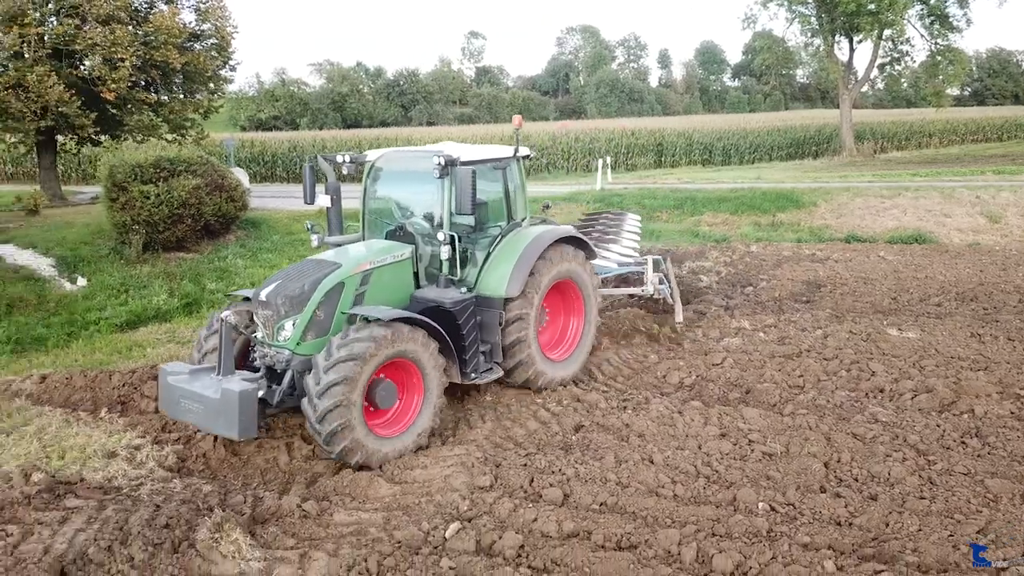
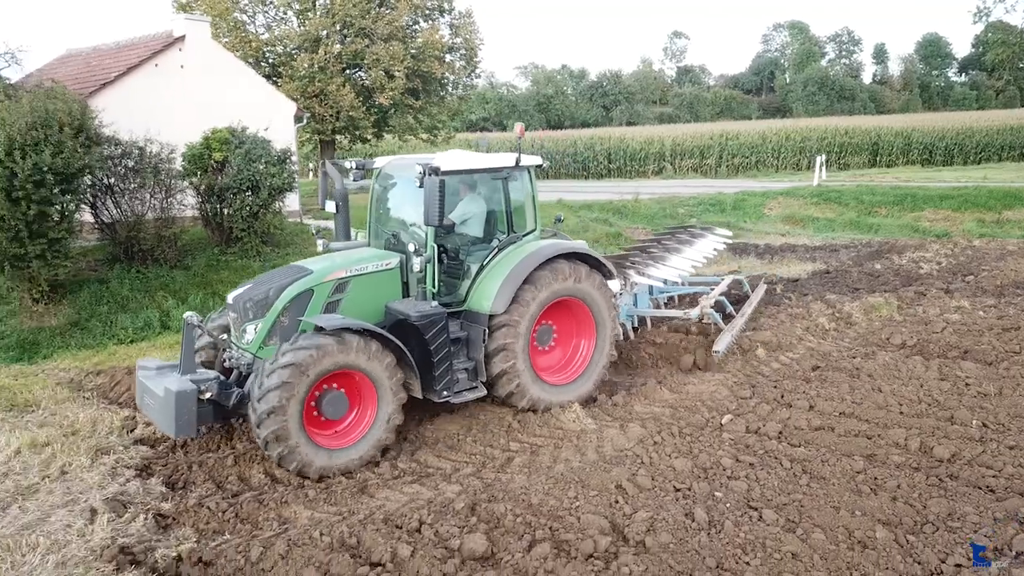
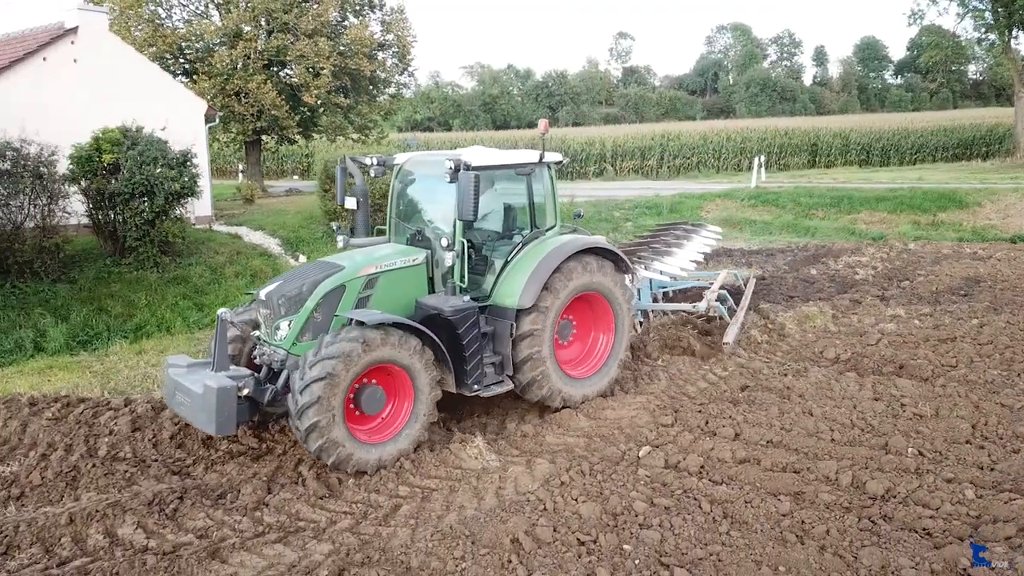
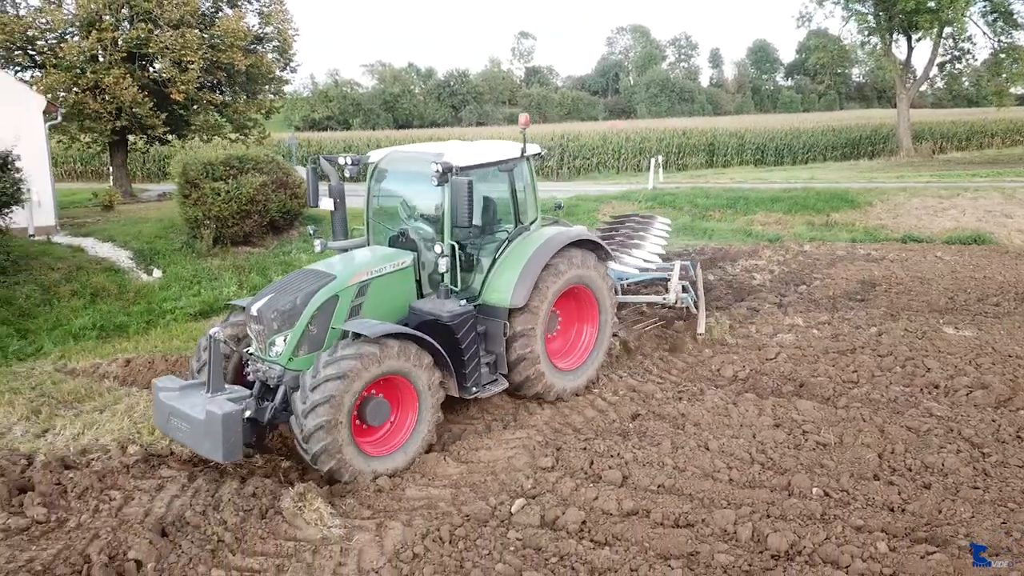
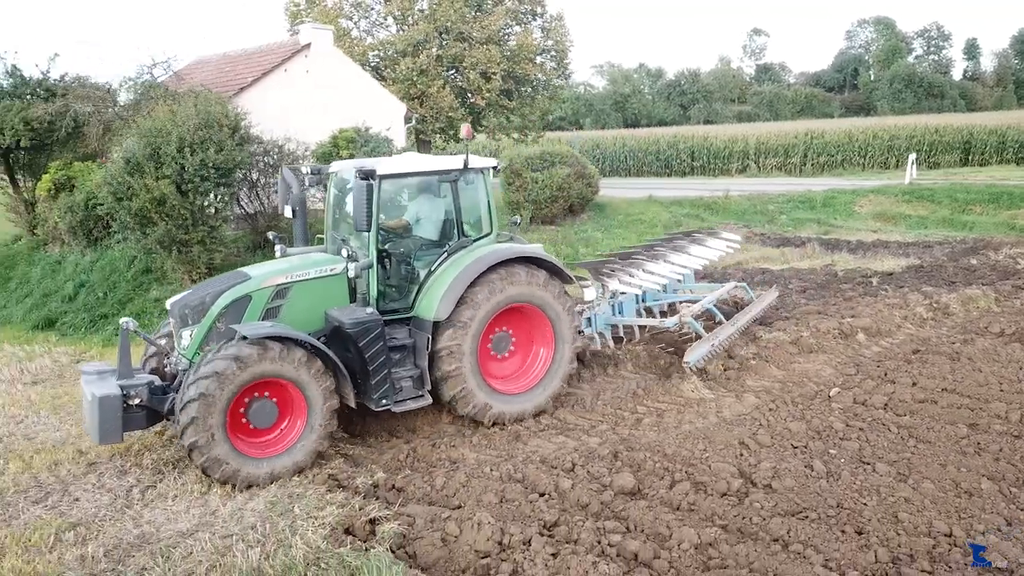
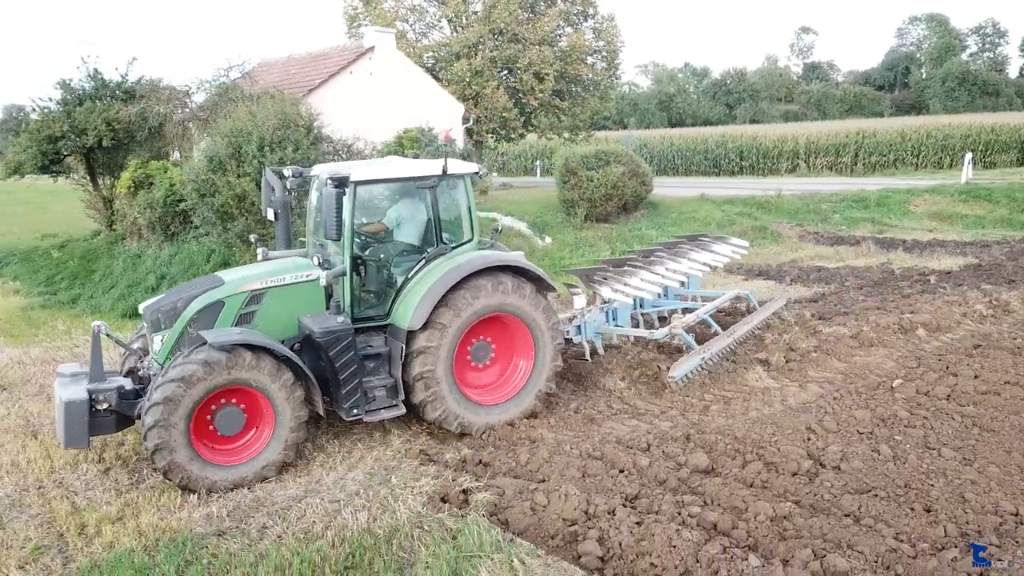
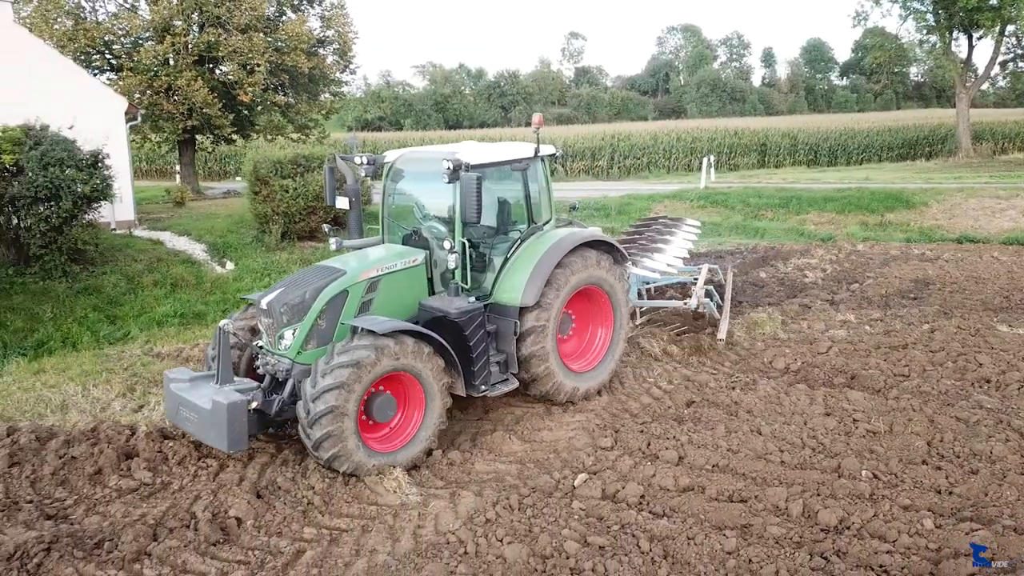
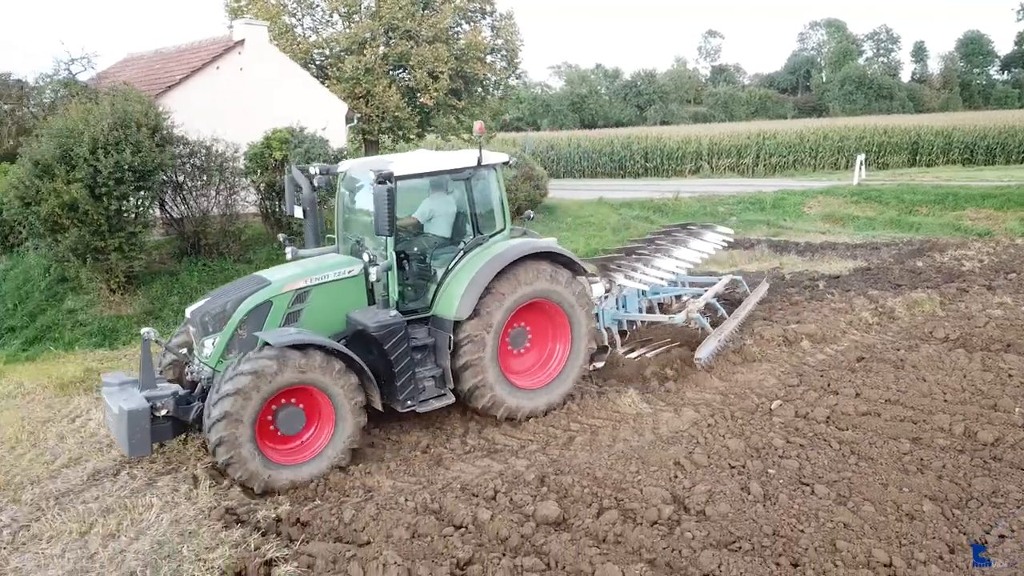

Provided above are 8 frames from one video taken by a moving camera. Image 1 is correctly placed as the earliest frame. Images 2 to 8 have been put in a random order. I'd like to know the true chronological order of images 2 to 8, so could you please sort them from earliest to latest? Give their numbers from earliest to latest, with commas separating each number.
4, 7, 3, 2, 8, 5, 6
